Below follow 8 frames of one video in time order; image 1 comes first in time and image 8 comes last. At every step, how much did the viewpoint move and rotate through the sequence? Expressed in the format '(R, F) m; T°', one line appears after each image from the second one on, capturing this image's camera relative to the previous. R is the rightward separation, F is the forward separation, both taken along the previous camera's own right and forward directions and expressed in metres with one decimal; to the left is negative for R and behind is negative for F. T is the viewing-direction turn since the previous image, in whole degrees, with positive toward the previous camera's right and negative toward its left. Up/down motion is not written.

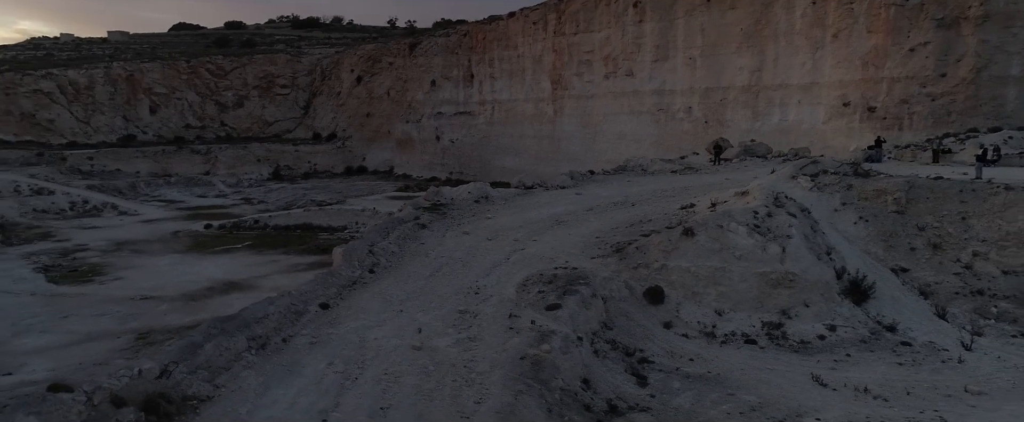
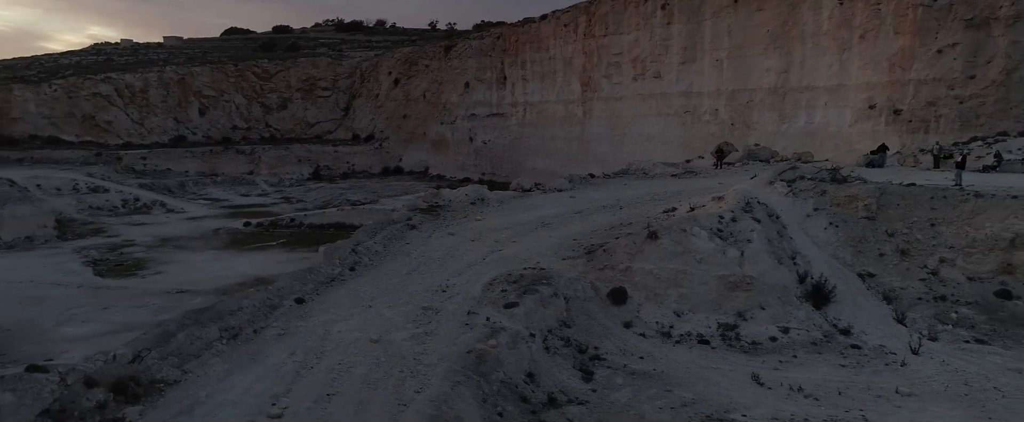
(+1.2, -0.4) m; -3°
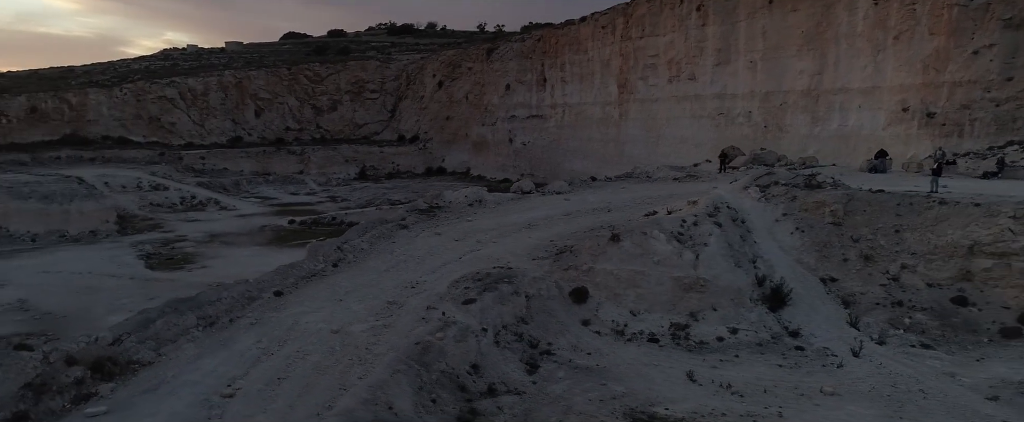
(+1.4, -0.5) m; -4°
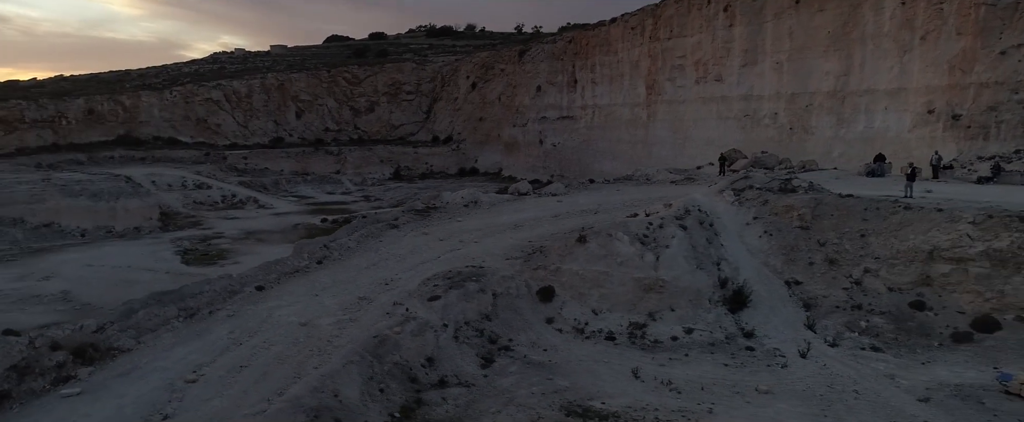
(+1.2, -0.4) m; -3°
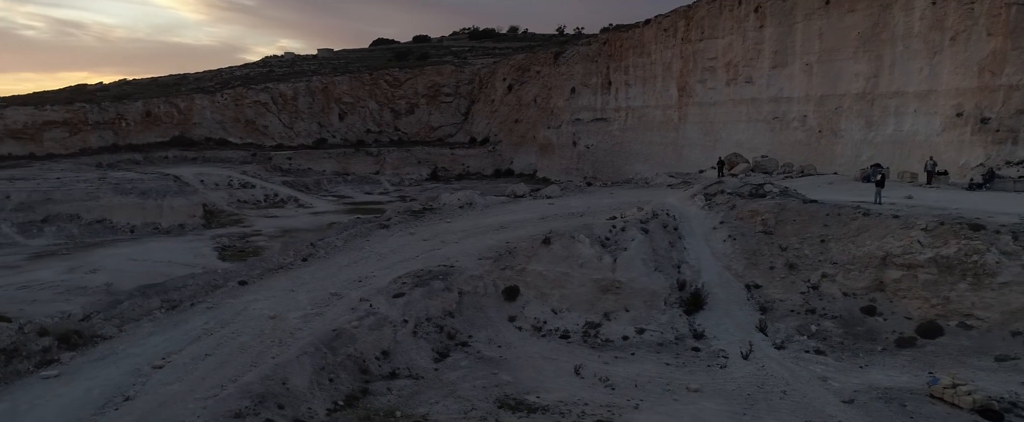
(+1.3, -0.4) m; -3°
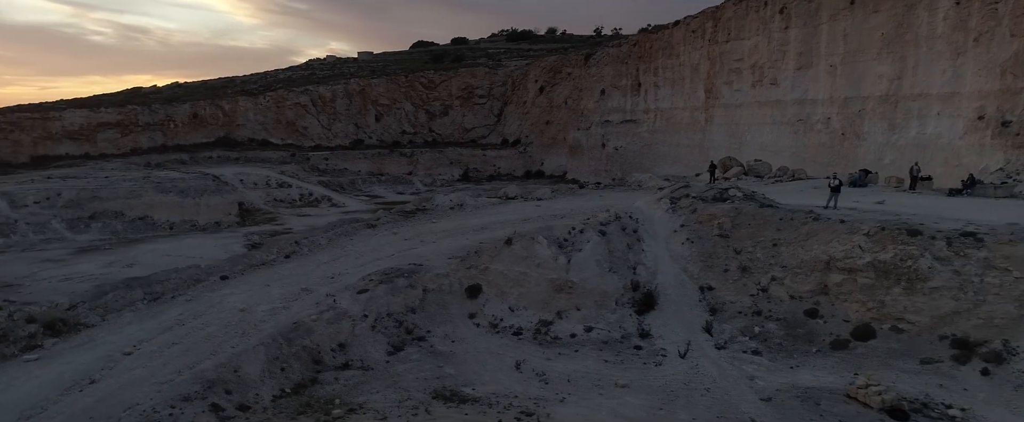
(+1.3, -0.4) m; -3°
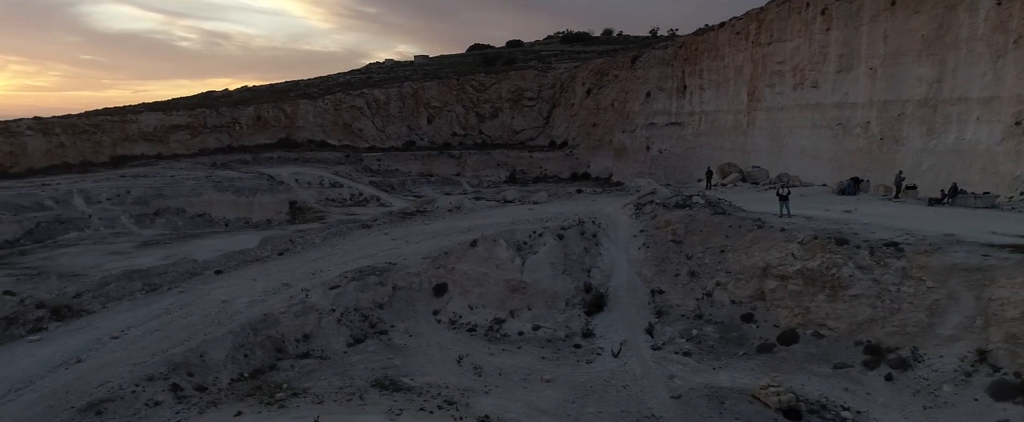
(+1.7, -0.7) m; -4°
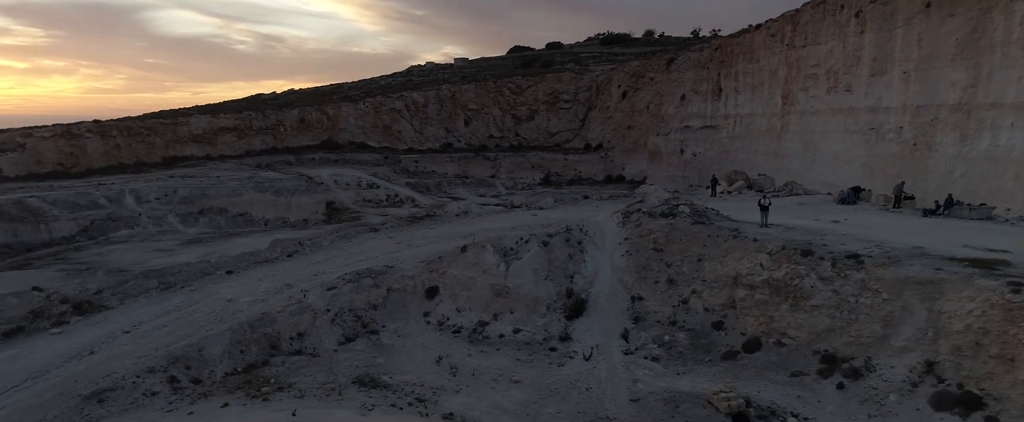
(+1.0, -0.5) m; -3°
